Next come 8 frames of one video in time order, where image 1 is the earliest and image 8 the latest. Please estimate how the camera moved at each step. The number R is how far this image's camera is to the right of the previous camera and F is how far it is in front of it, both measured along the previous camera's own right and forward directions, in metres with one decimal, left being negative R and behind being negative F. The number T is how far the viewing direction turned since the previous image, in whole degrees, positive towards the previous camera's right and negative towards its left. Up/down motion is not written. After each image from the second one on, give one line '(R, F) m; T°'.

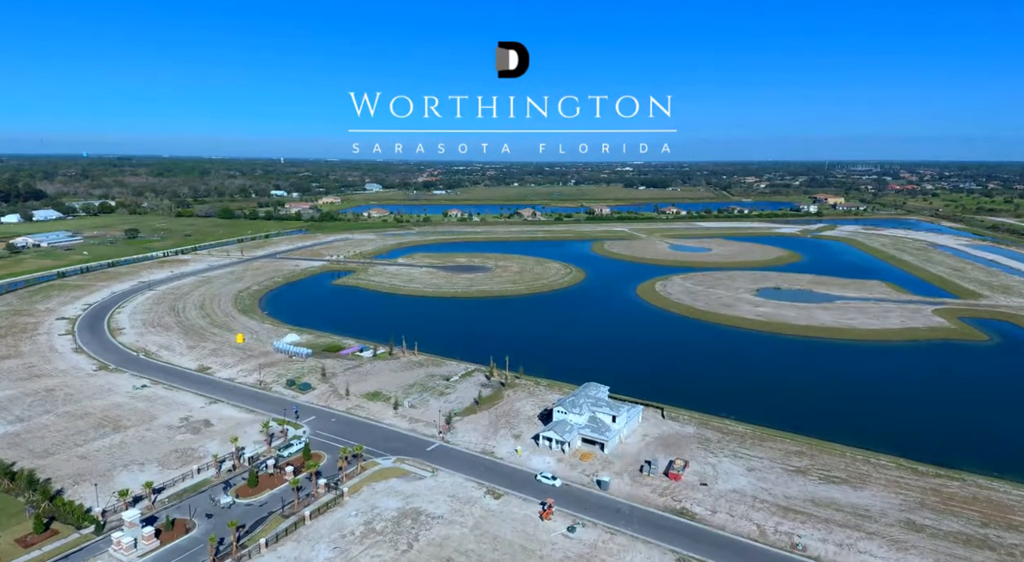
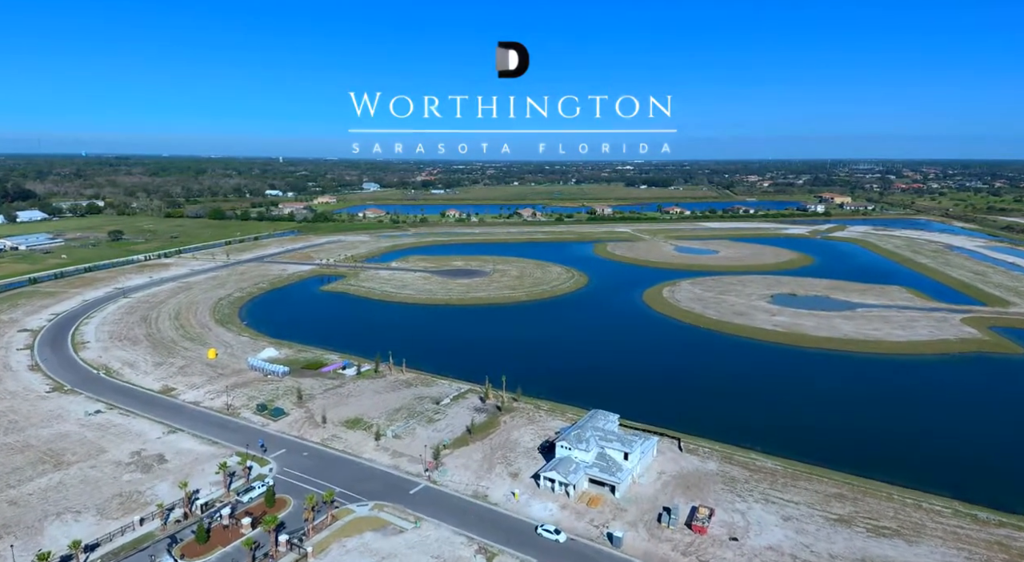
(+0.1, +2.6) m; 0°
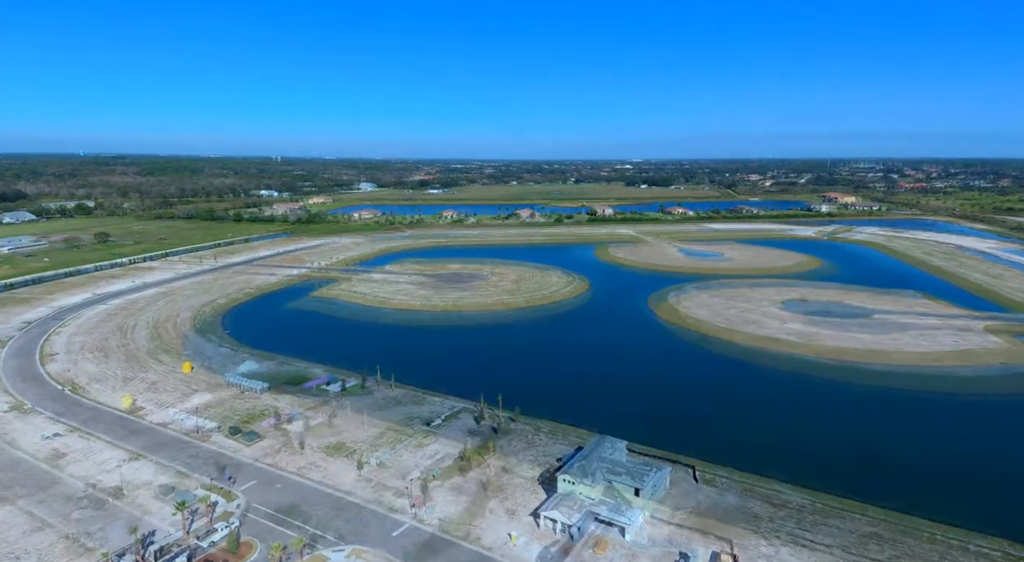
(+0.1, +1.9) m; 0°
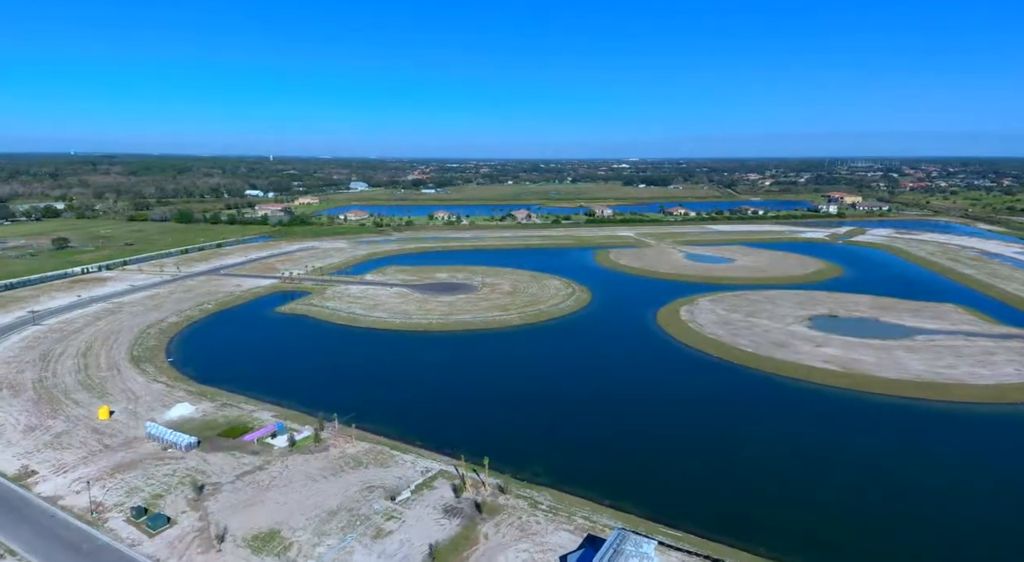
(+0.2, +4.7) m; 0°
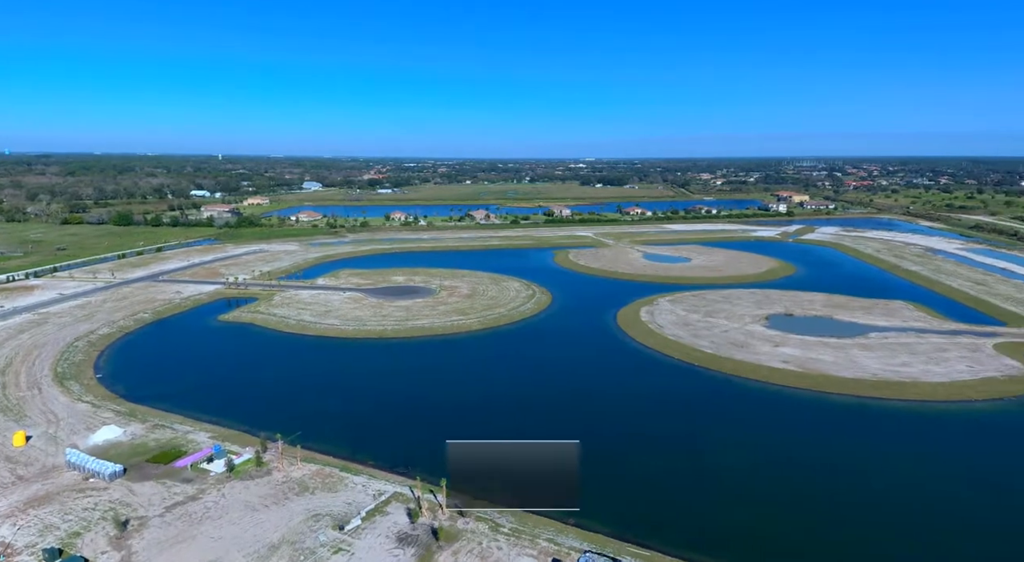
(0.0, +1.1) m; +4°
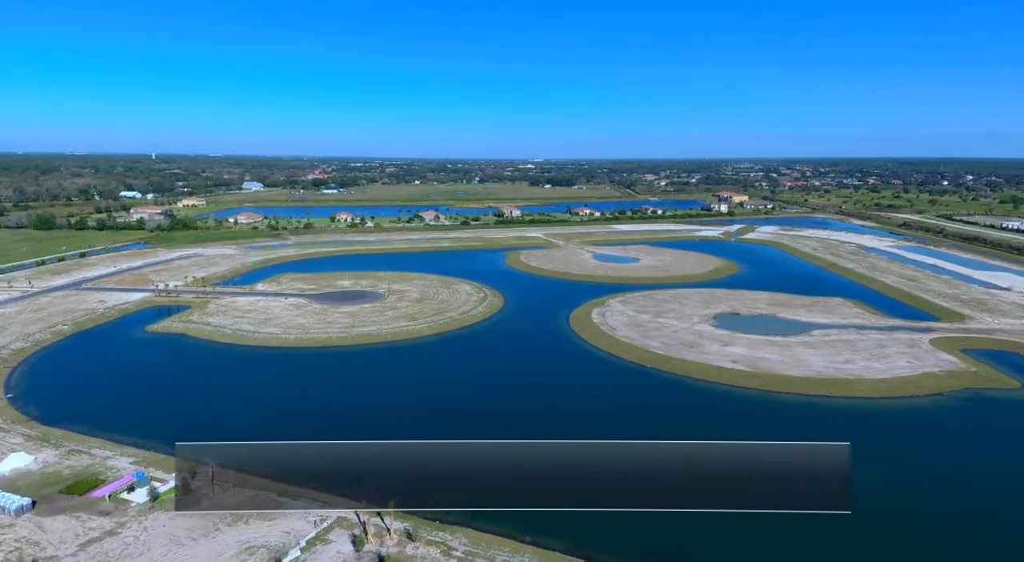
(0.0, +0.8) m; +5°
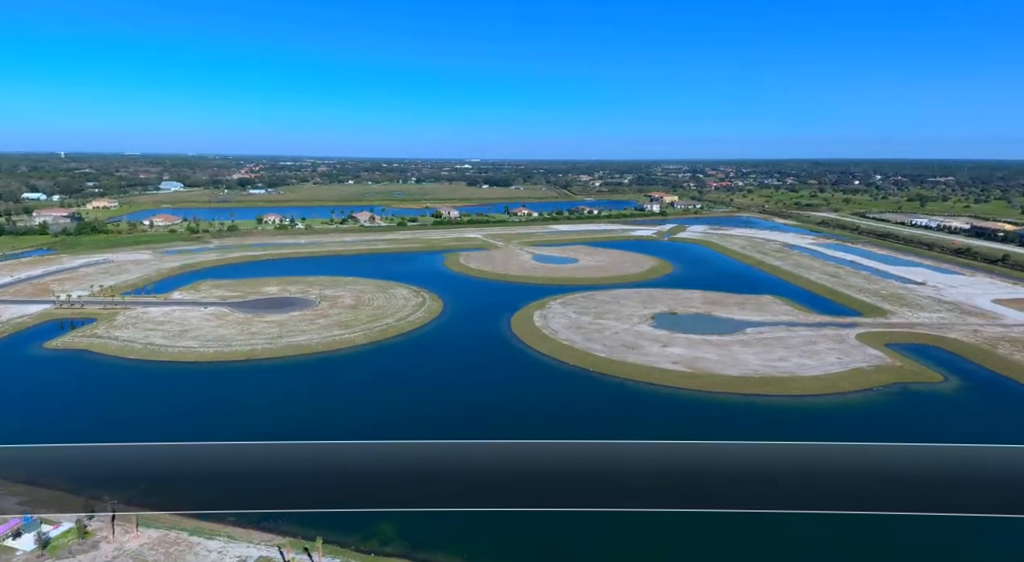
(0.0, +1.0) m; +6°
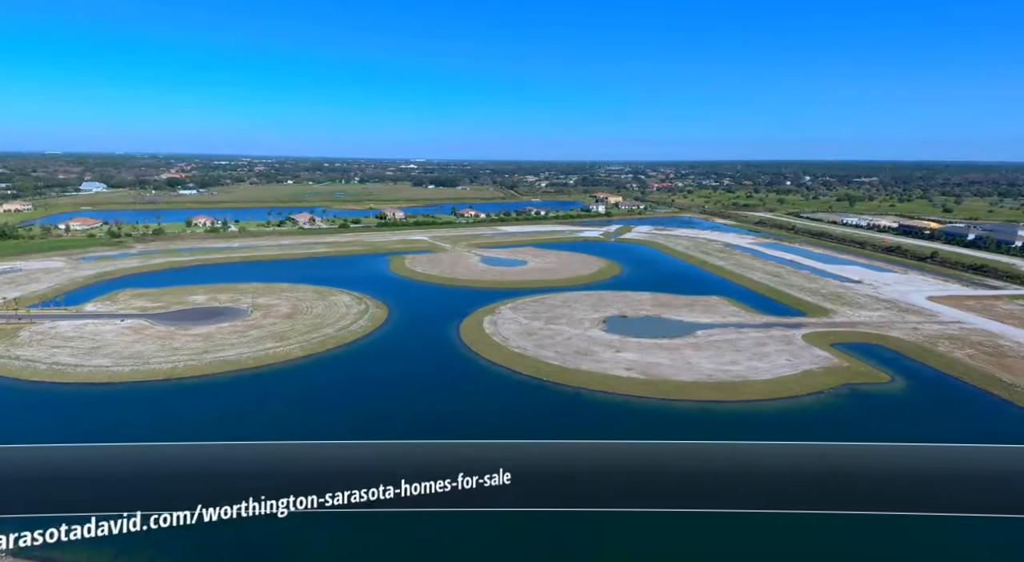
(-0.1, +1.3) m; +5°
